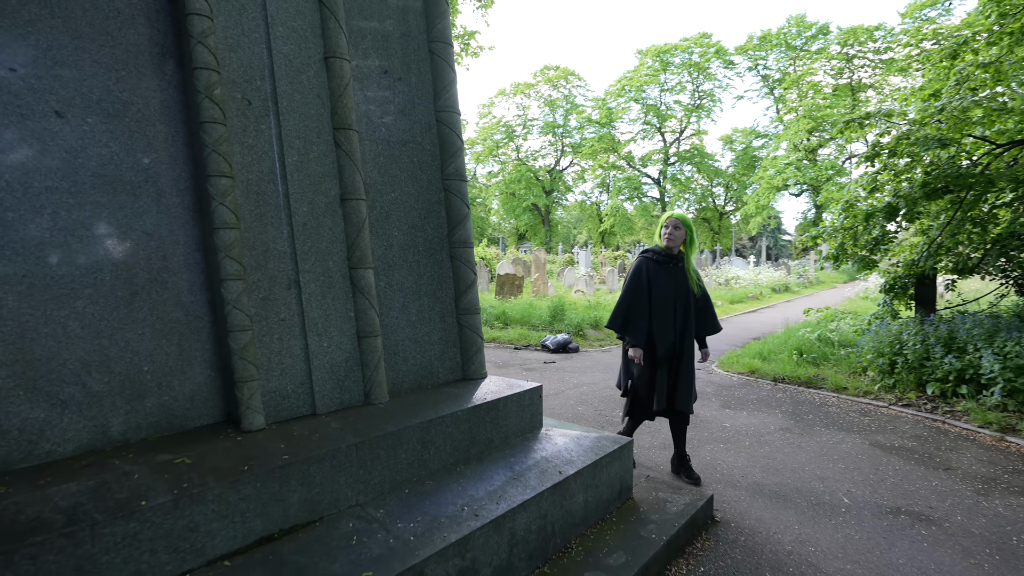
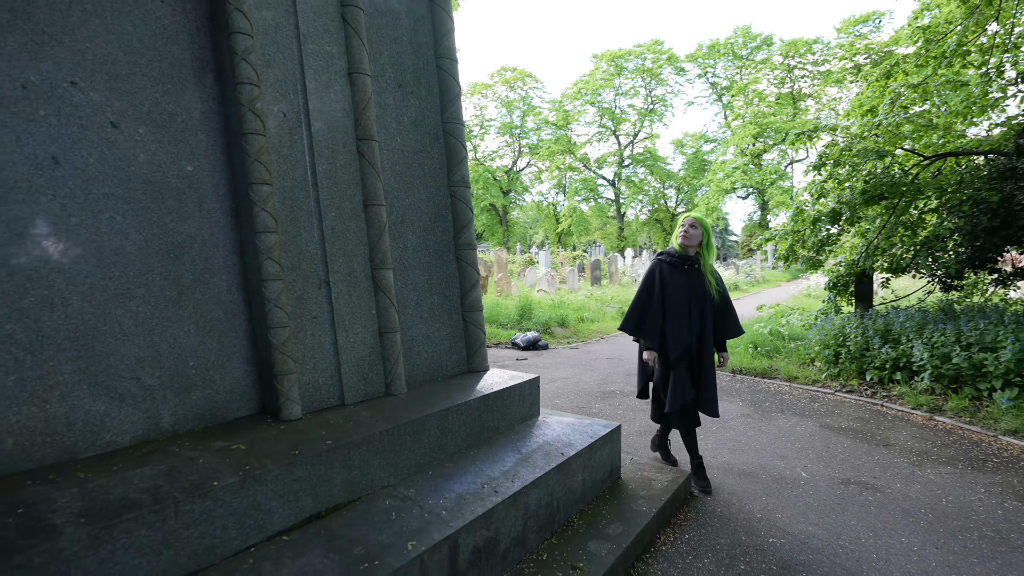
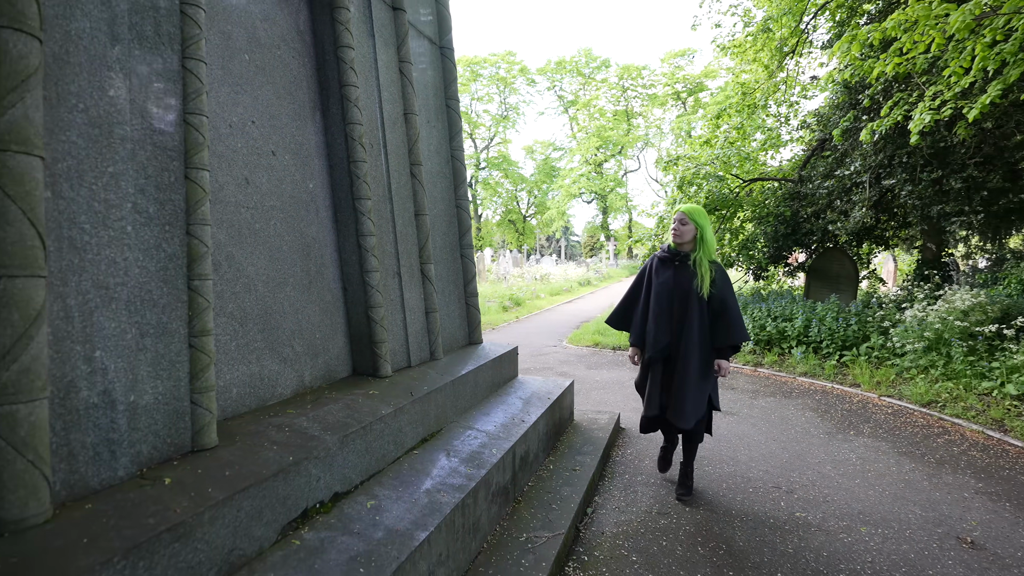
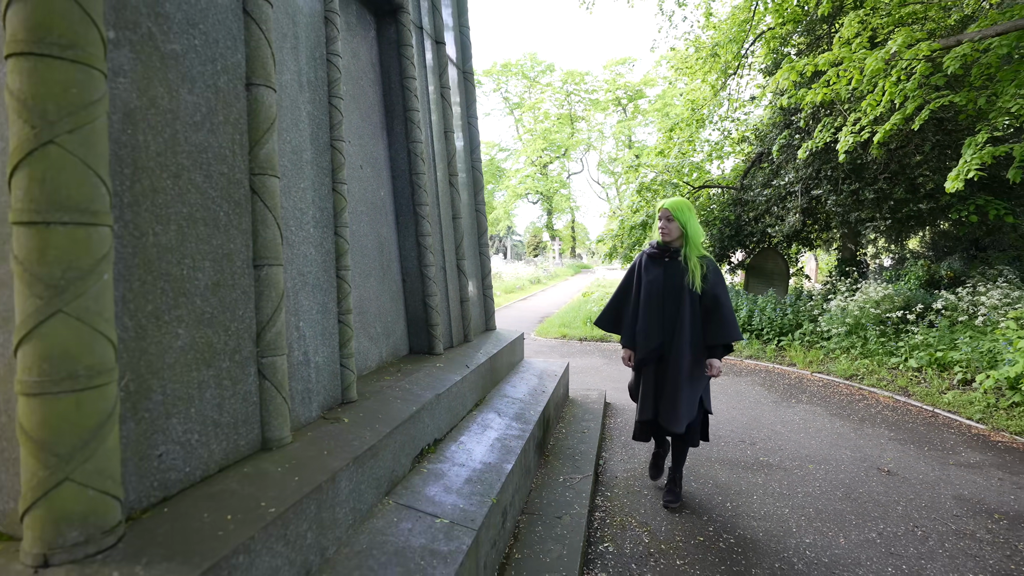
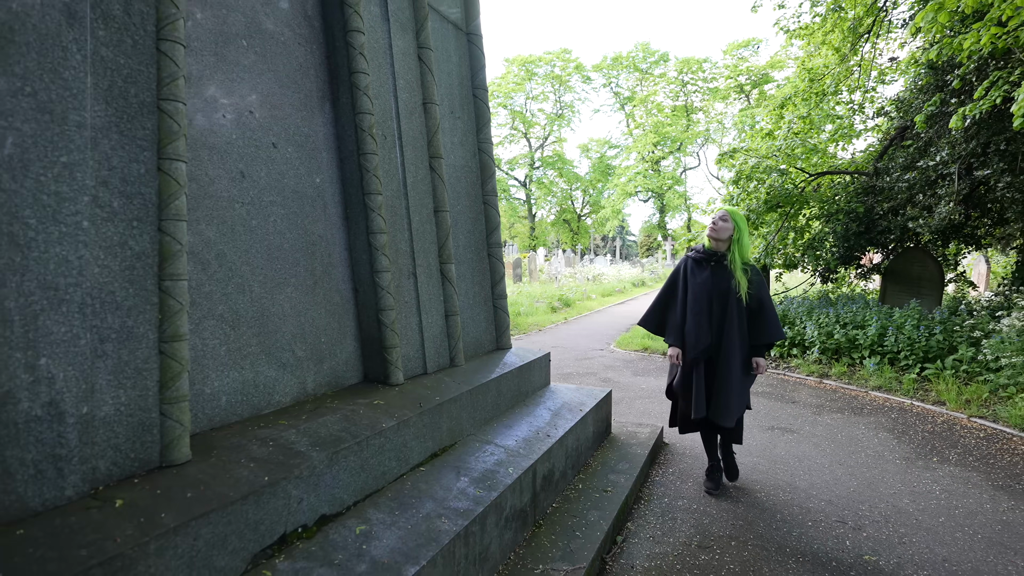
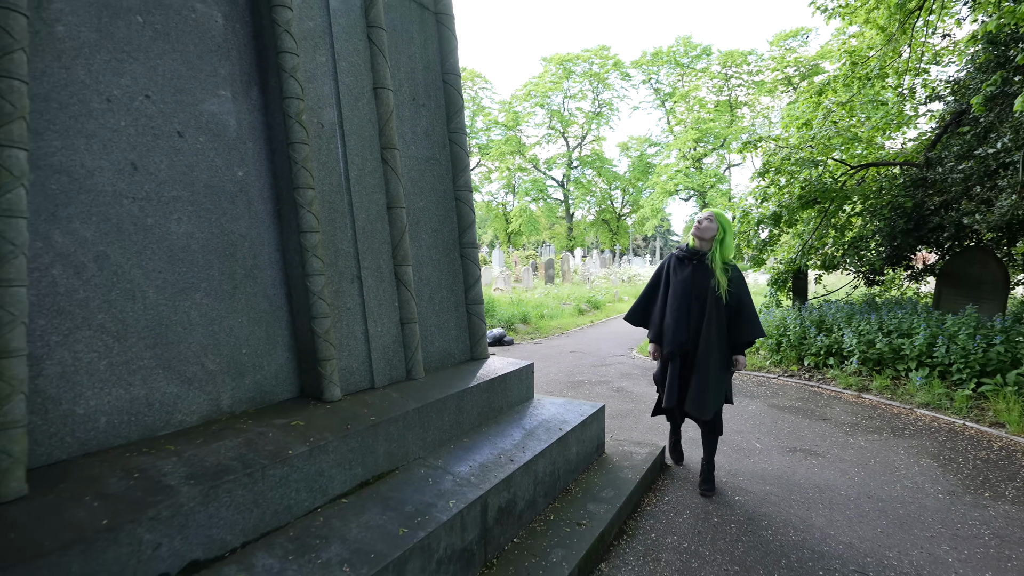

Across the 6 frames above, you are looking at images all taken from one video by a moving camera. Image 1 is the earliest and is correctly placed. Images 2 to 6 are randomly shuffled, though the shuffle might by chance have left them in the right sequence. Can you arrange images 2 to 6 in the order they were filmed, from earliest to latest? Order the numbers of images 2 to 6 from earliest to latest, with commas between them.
2, 6, 5, 3, 4
